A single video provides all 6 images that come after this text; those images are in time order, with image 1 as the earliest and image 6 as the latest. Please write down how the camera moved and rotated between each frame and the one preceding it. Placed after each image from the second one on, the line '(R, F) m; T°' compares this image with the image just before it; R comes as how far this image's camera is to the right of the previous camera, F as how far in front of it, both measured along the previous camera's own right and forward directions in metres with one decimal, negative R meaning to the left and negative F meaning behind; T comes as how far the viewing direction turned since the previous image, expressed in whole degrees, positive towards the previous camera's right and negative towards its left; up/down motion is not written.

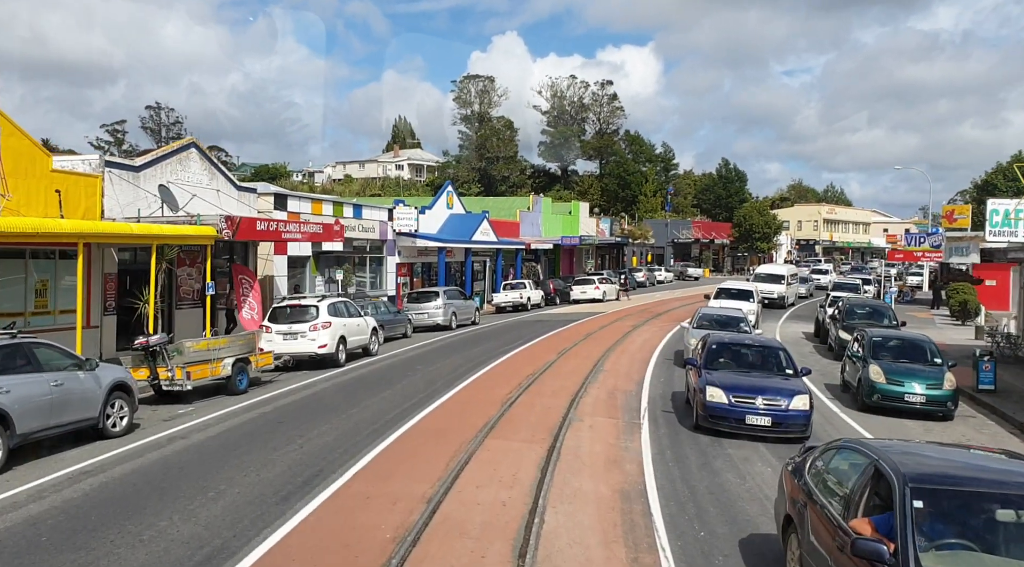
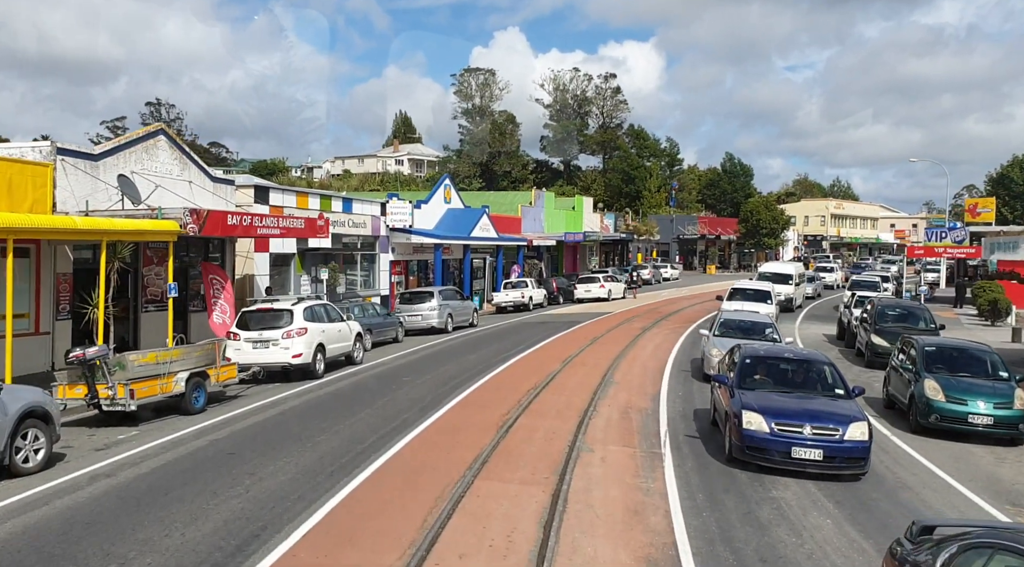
(+0.1, +2.1) m; 0°
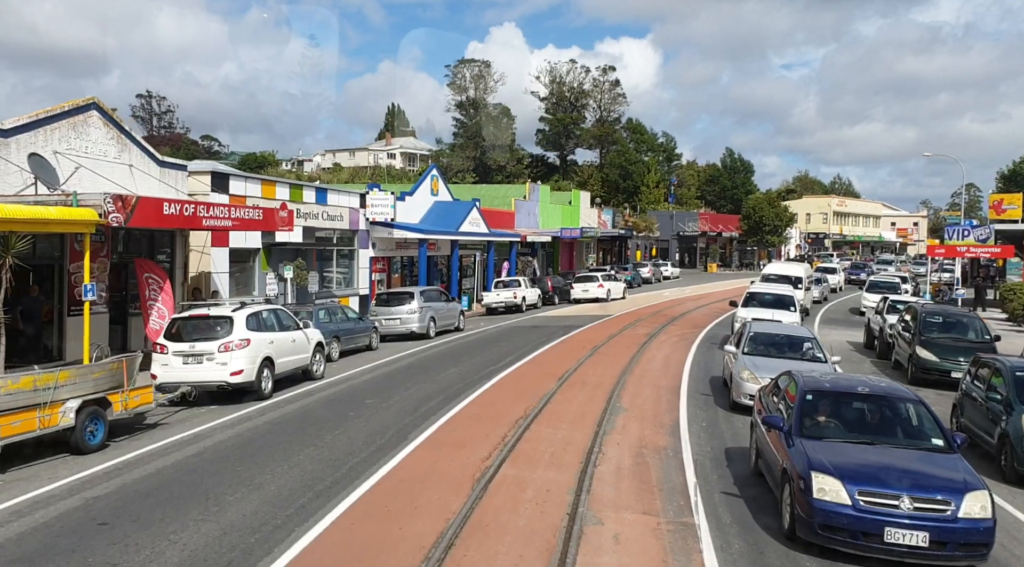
(+0.2, +3.0) m; 0°
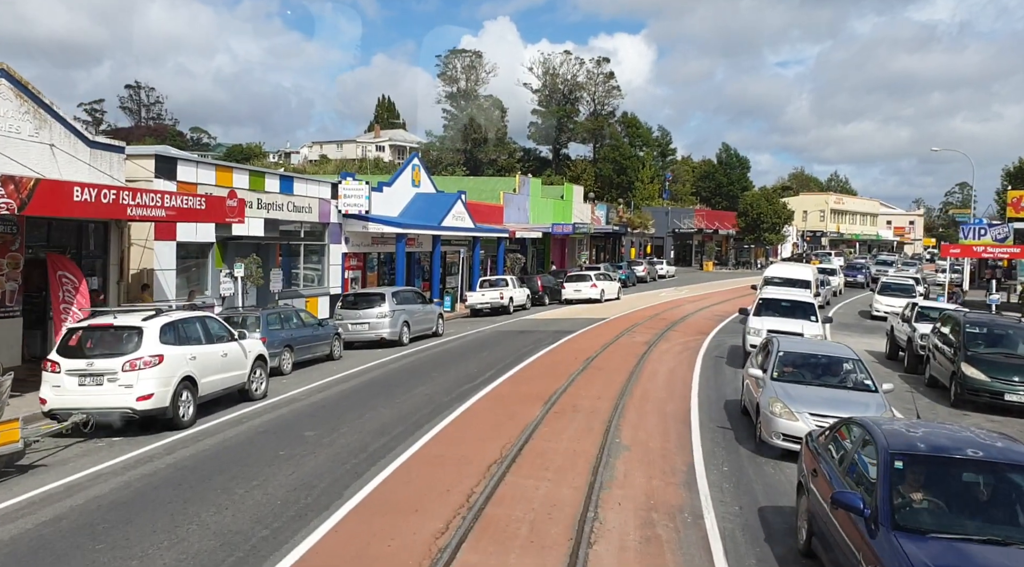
(+0.2, +2.7) m; +1°
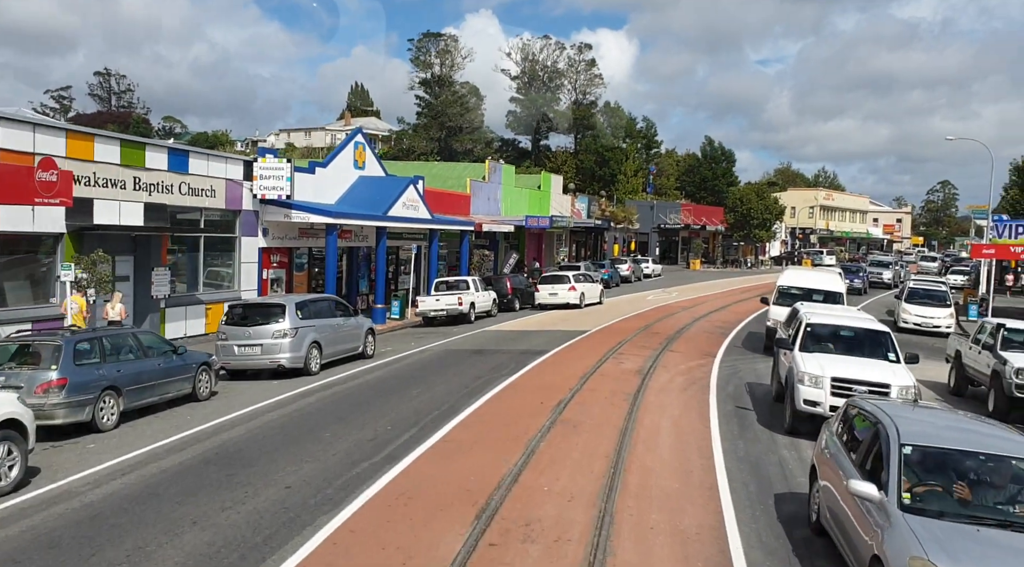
(+0.7, +5.5) m; +1°
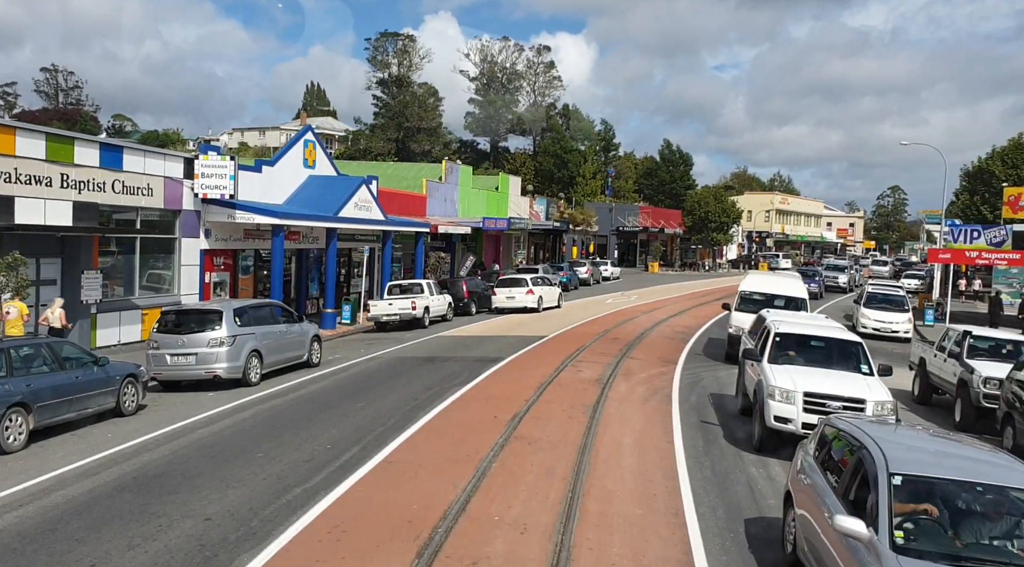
(+0.1, +0.8) m; +3°
